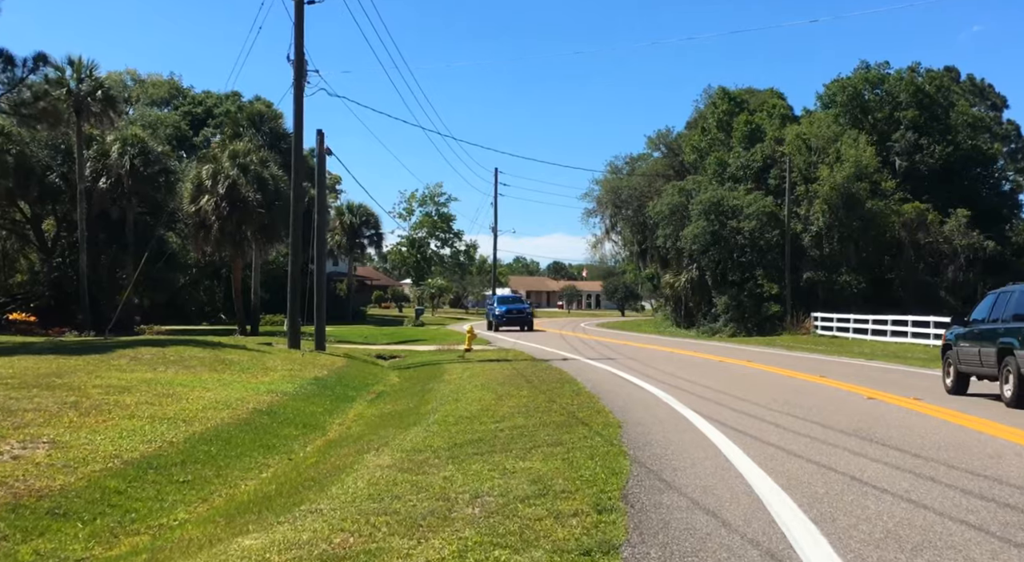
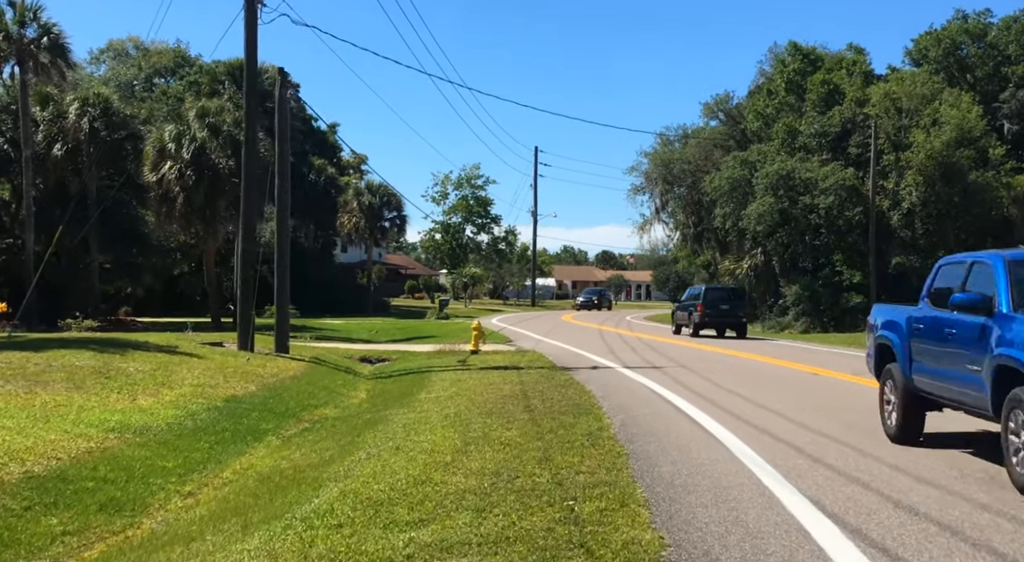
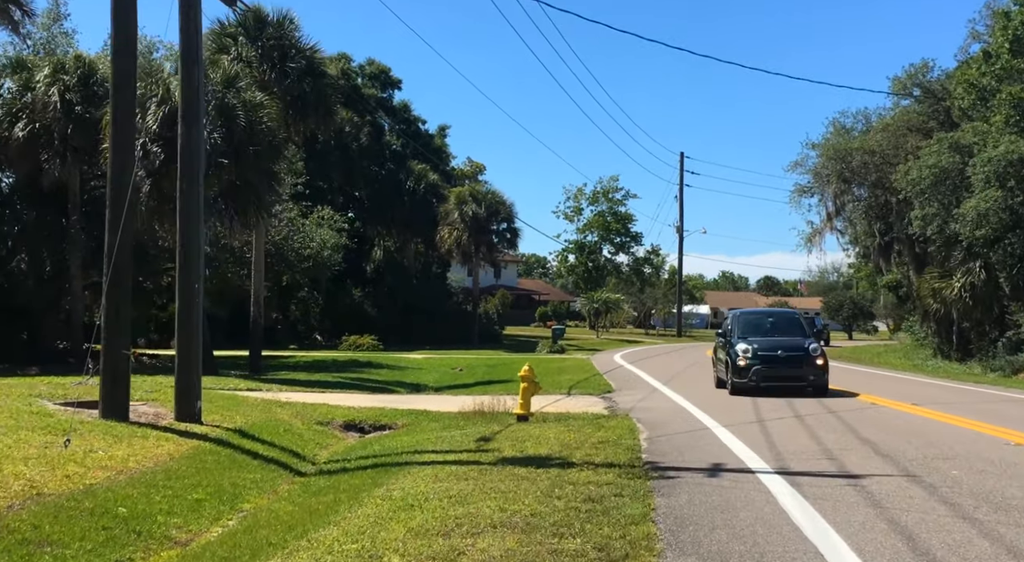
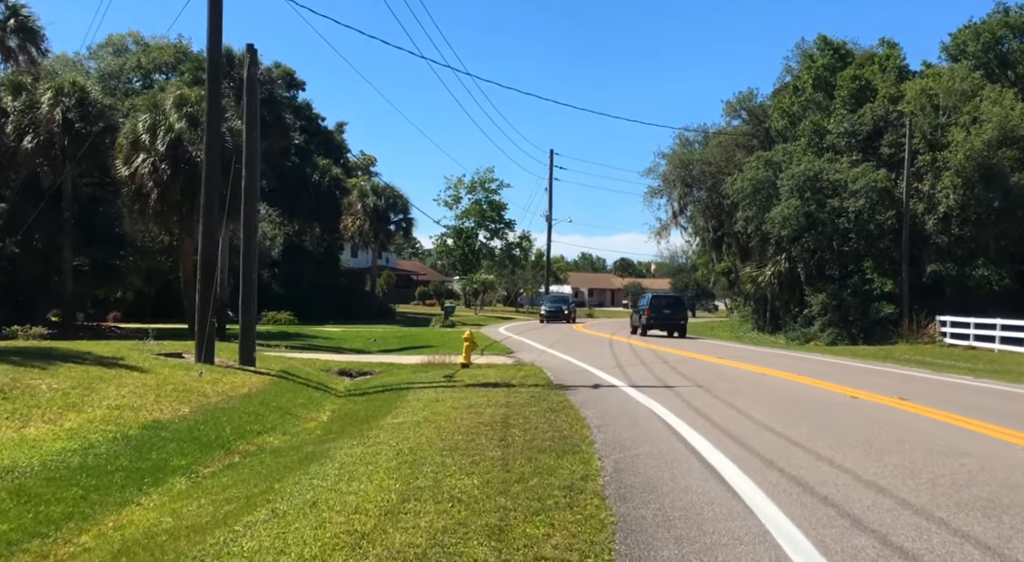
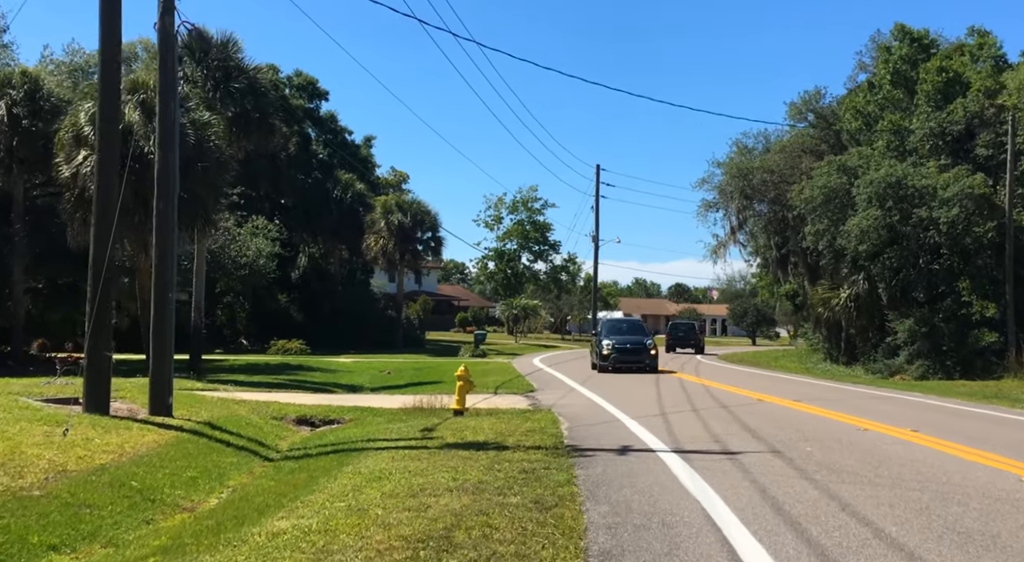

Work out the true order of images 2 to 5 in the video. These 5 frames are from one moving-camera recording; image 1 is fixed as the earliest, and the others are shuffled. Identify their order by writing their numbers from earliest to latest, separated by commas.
2, 4, 5, 3
